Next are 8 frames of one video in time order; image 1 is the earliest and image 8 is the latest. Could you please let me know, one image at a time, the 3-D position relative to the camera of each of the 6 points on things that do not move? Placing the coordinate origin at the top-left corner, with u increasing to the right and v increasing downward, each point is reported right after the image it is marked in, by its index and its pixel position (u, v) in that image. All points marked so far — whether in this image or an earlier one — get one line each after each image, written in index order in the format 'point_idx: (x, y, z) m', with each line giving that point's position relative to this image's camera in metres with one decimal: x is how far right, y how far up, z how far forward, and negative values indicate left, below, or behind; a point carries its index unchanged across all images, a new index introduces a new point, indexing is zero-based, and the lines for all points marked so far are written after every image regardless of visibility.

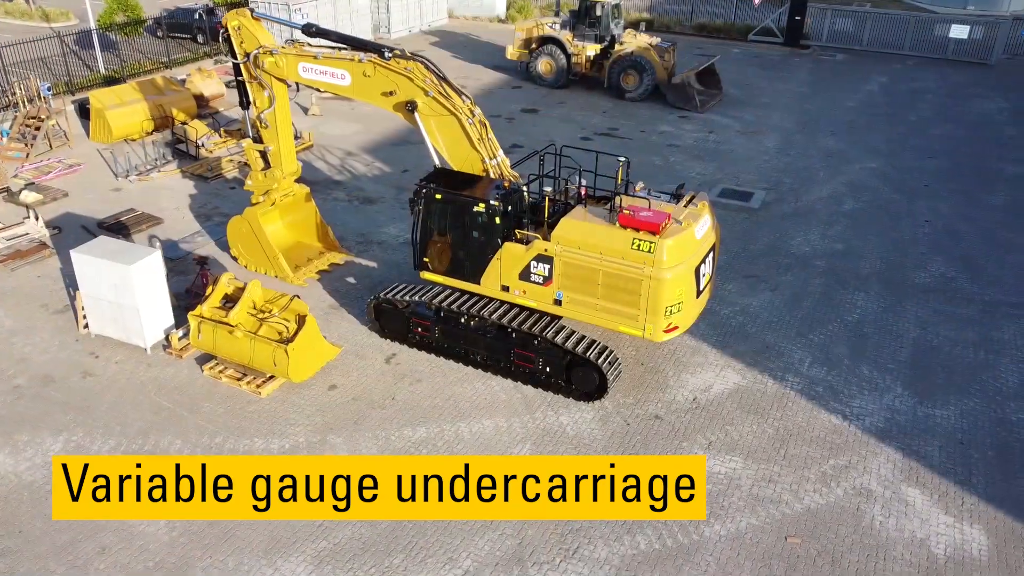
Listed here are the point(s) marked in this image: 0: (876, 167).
0: (+7.8, +2.6, +17.4) m
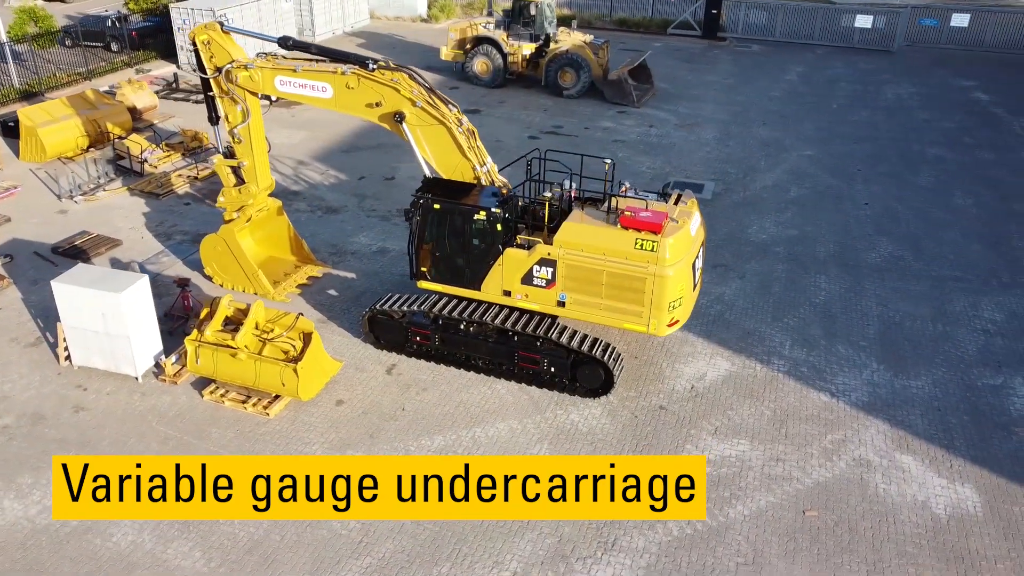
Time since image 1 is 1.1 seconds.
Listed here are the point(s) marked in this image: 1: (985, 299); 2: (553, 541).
0: (+6.8, +3.0, +18.4) m
1: (+7.2, -0.2, +12.3) m
2: (+0.5, -2.5, +8.1) m
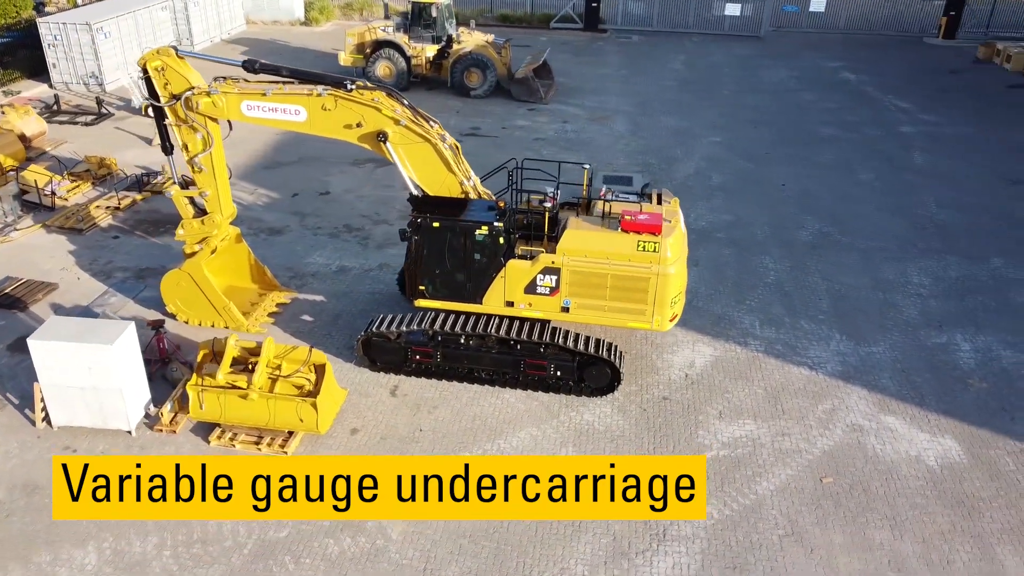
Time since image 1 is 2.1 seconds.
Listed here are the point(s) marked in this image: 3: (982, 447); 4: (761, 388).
0: (+5.0, +3.5, +19.5) m
1: (+6.8, +0.4, +13.7) m
2: (+1.0, -2.6, +8.4) m
3: (+5.6, -1.9, +9.7) m
4: (+3.3, -1.3, +10.7) m
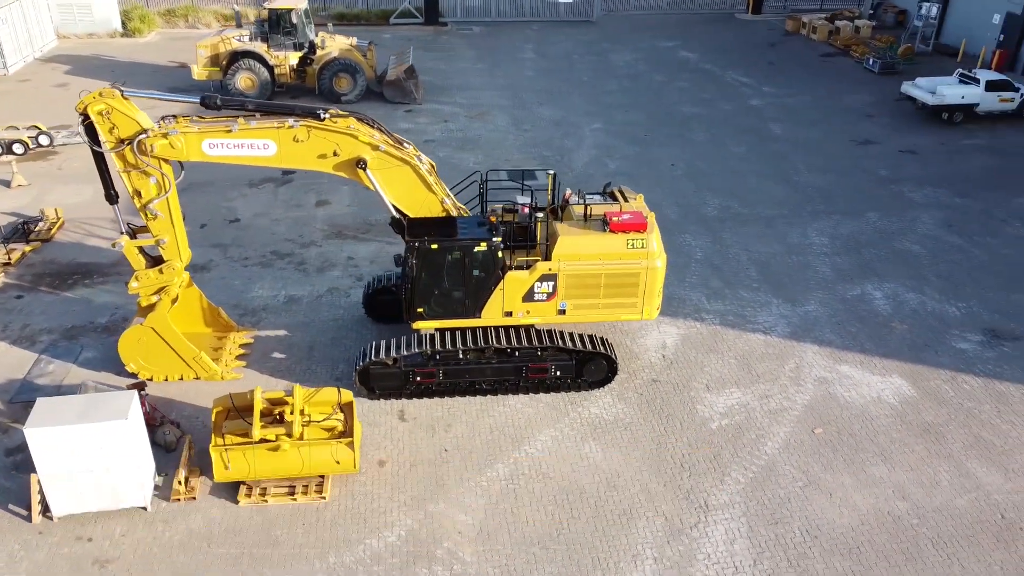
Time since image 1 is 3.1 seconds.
0: (+2.2, +4.1, +20.6) m
1: (+5.6, +1.1, +15.4) m
2: (+1.7, -2.6, +9.1) m
3: (+5.8, -1.3, +11.3) m
4: (+3.2, -1.0, +11.8) m
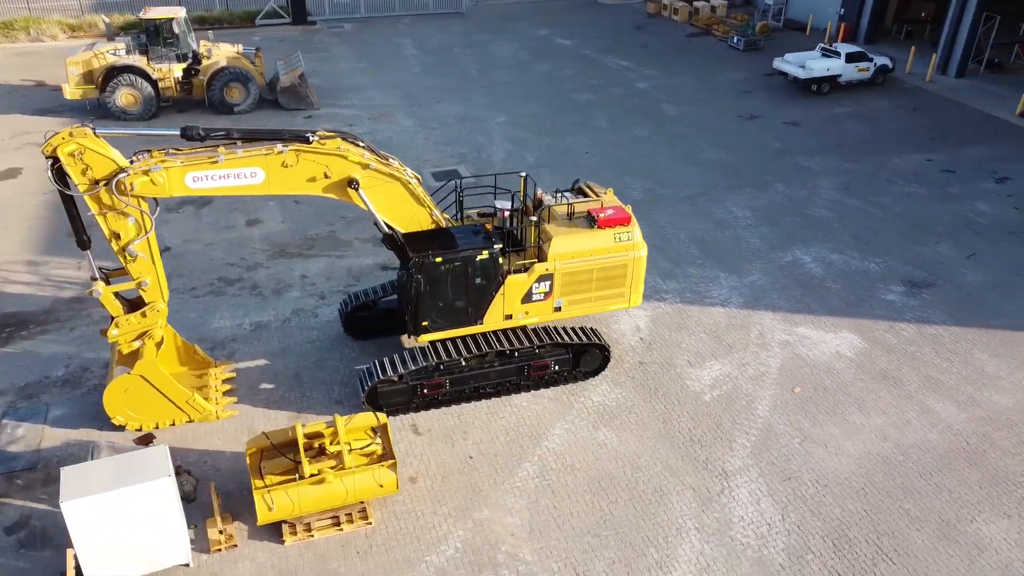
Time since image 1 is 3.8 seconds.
0: (-0.2, +4.3, +20.9) m
1: (+4.4, +1.7, +16.6) m
2: (+2.2, -2.5, +9.8) m
3: (+5.6, -0.7, +12.7) m
4: (+3.0, -0.7, +12.7) m
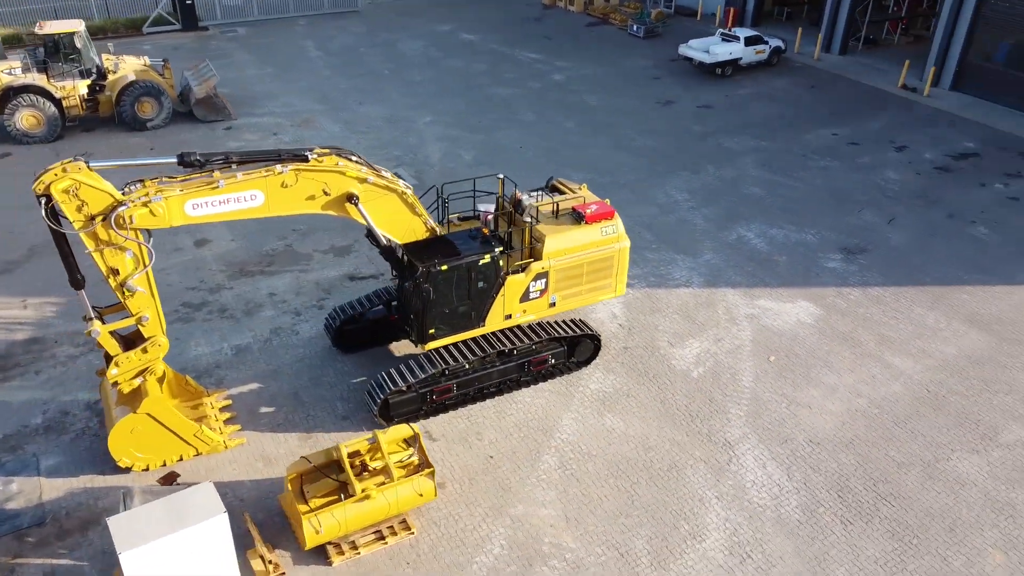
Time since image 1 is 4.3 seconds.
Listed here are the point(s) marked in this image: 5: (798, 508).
0: (-2.1, +4.4, +21.0) m
1: (+3.3, +2.2, +17.4) m
2: (+2.5, -2.3, +10.4) m
3: (+5.2, -0.2, +13.8) m
4: (+2.7, -0.4, +13.4) m
5: (+3.5, -2.7, +9.8) m
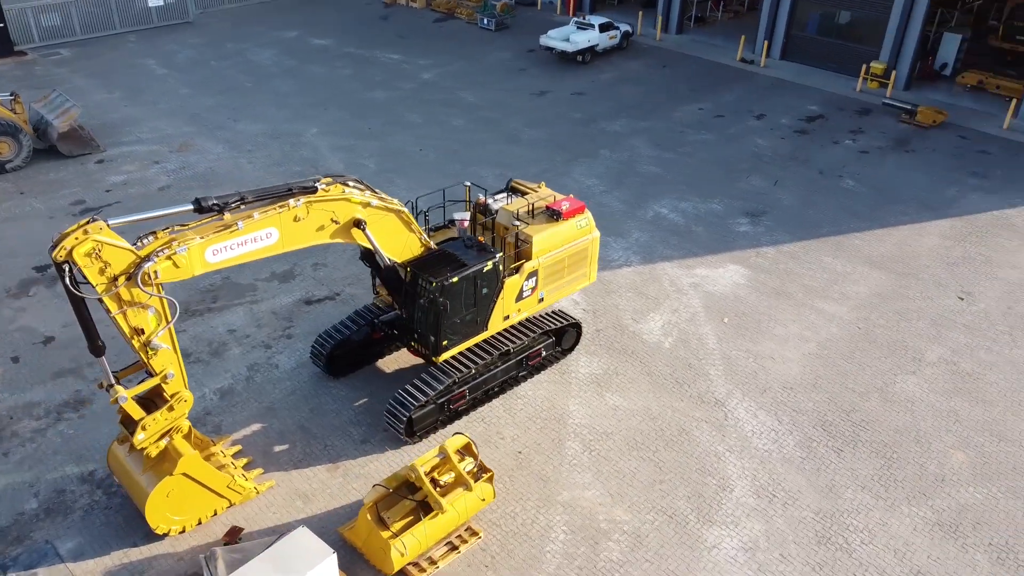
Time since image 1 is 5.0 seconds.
0: (-4.9, +4.0, +20.6) m
1: (+1.4, +2.6, +18.4) m
2: (+2.8, -1.9, +11.5) m
3: (+4.4, +0.5, +15.3) m
4: (+2.0, -0.1, +14.4) m
5: (+3.9, -2.2, +11.2) m
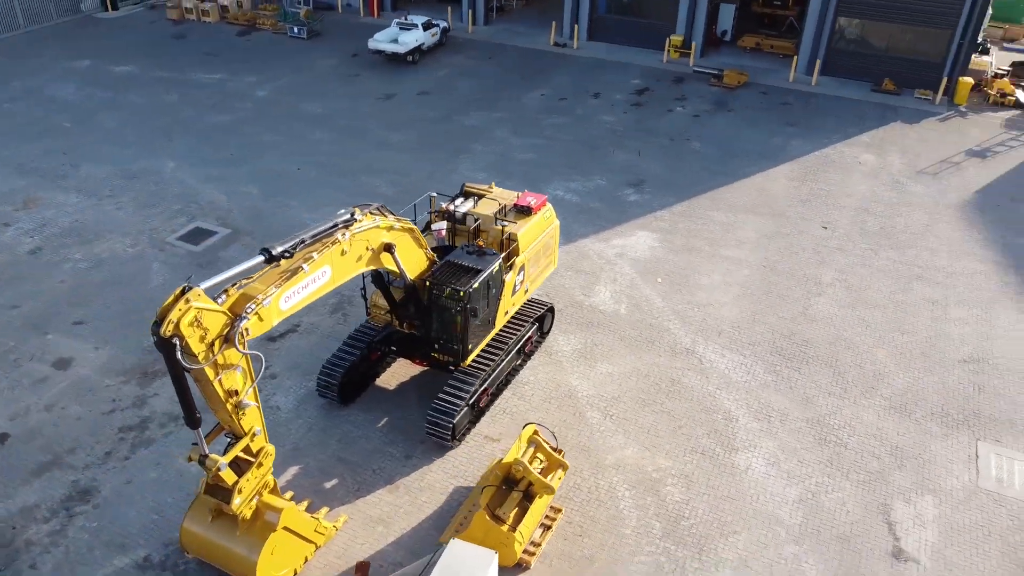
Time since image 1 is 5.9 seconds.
0: (-8.0, +3.0, +19.4) m
1: (-1.2, +2.7, +19.2) m
2: (+2.9, -1.3, +13.2) m
3: (+2.9, +1.3, +17.2) m
4: (+1.0, +0.3, +15.6) m
5: (+4.1, -1.4, +13.1) m
